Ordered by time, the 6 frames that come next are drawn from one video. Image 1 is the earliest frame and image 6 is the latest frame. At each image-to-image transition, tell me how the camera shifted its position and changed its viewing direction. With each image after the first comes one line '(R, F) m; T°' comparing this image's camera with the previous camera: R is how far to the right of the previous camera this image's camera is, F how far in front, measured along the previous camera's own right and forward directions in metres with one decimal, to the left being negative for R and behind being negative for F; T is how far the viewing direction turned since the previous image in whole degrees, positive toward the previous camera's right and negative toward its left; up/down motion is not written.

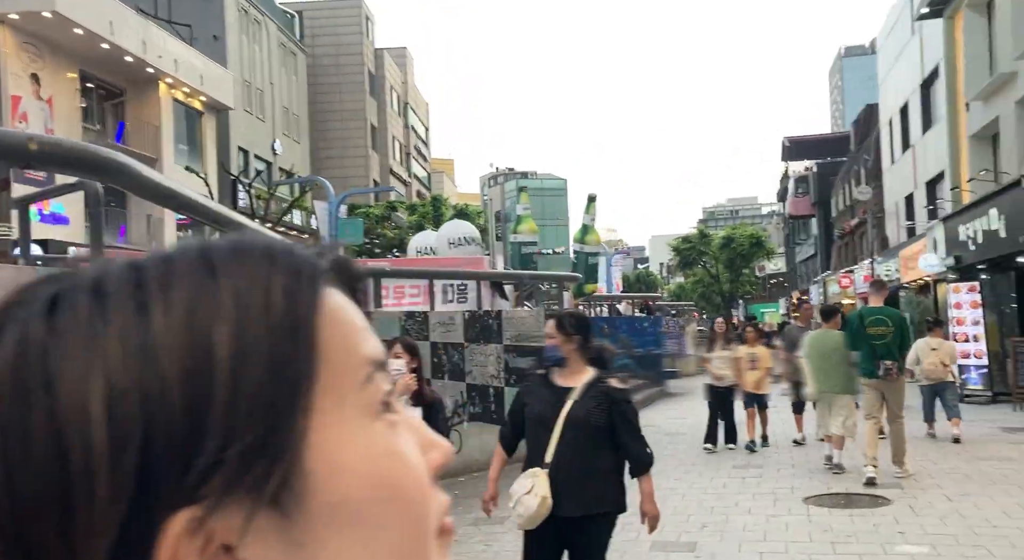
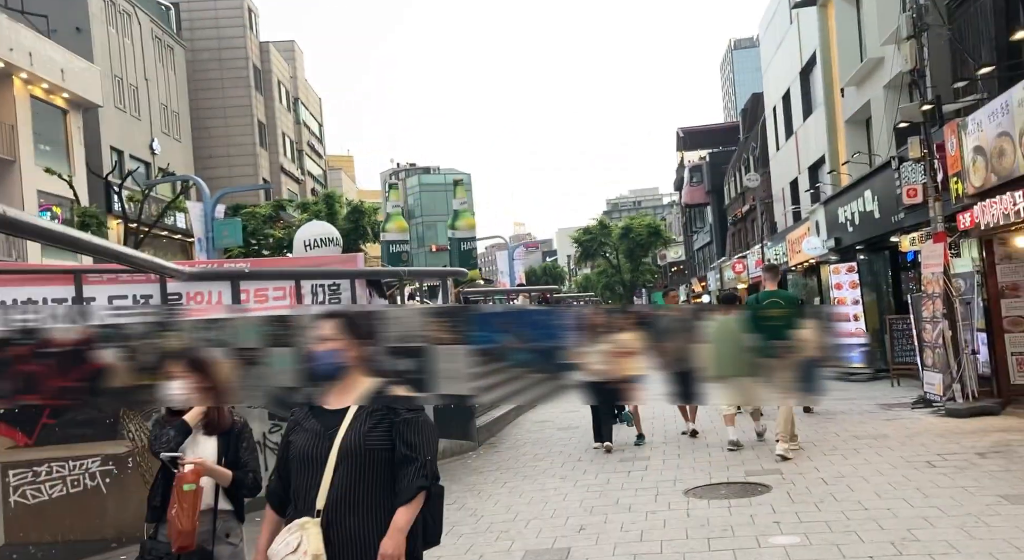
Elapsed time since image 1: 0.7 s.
(+0.3, +0.2) m; +5°
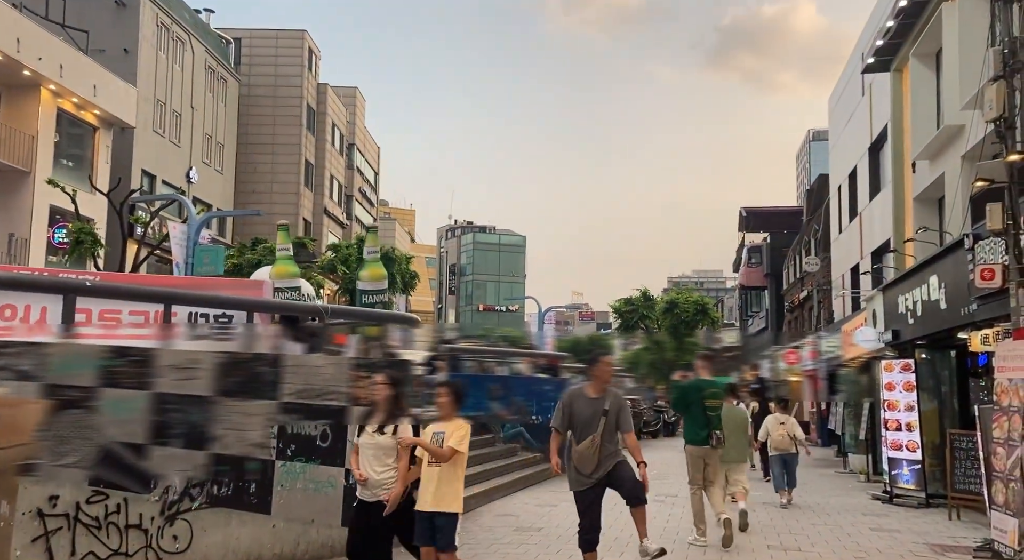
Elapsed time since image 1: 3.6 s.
(+0.9, +2.5) m; -3°
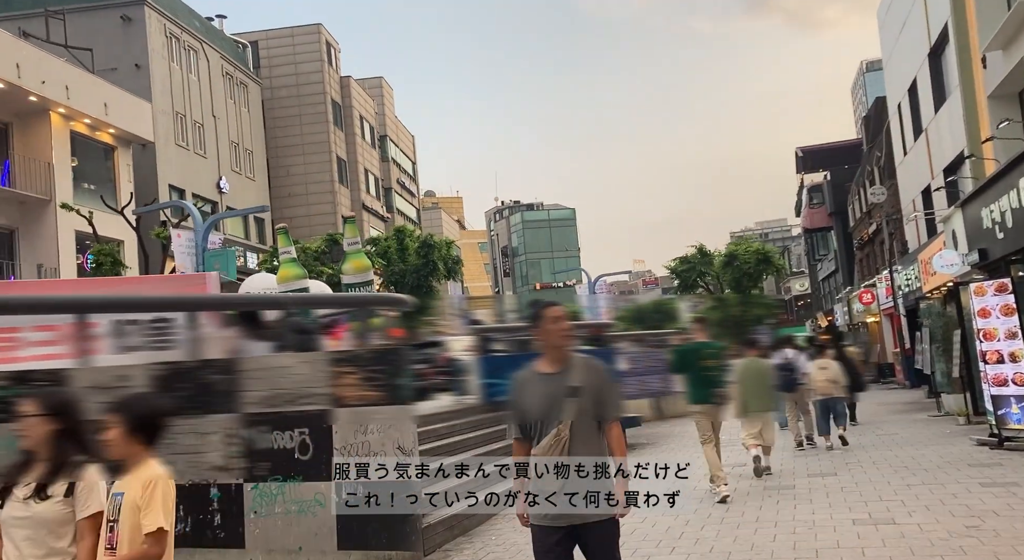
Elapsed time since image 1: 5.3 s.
(+0.4, +1.6) m; -3°
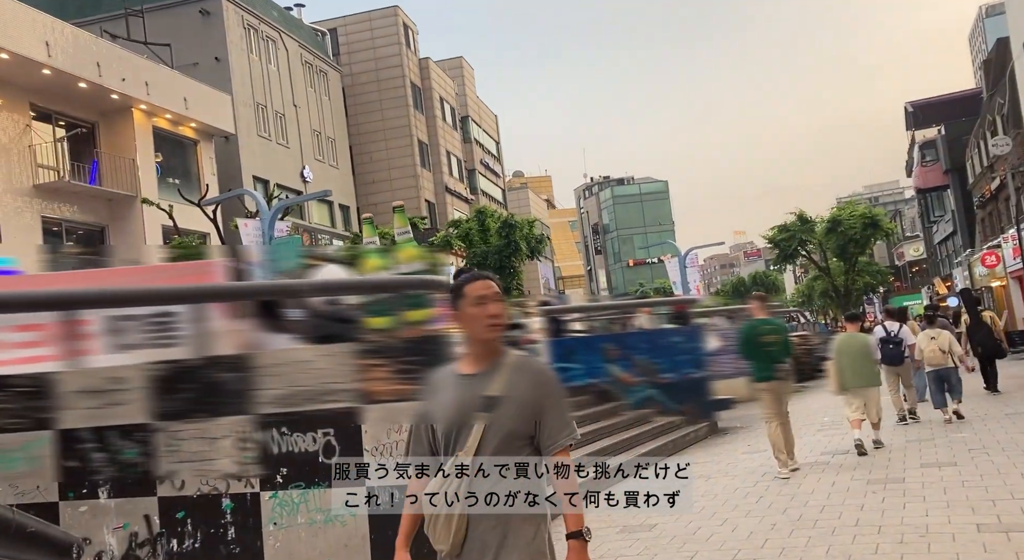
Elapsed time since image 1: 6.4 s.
(+0.3, +0.8) m; -5°
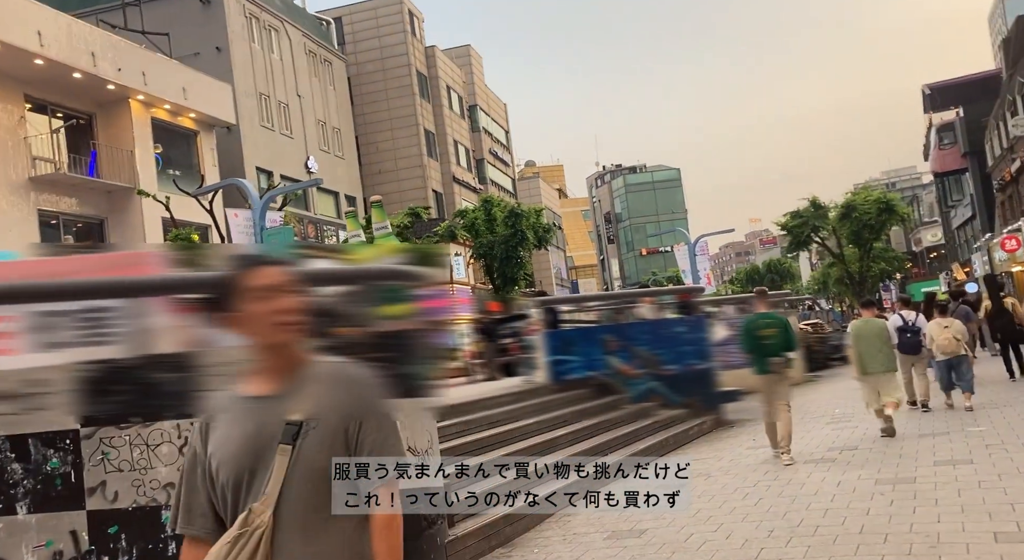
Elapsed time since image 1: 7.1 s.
(+0.3, +0.6) m; -1°
